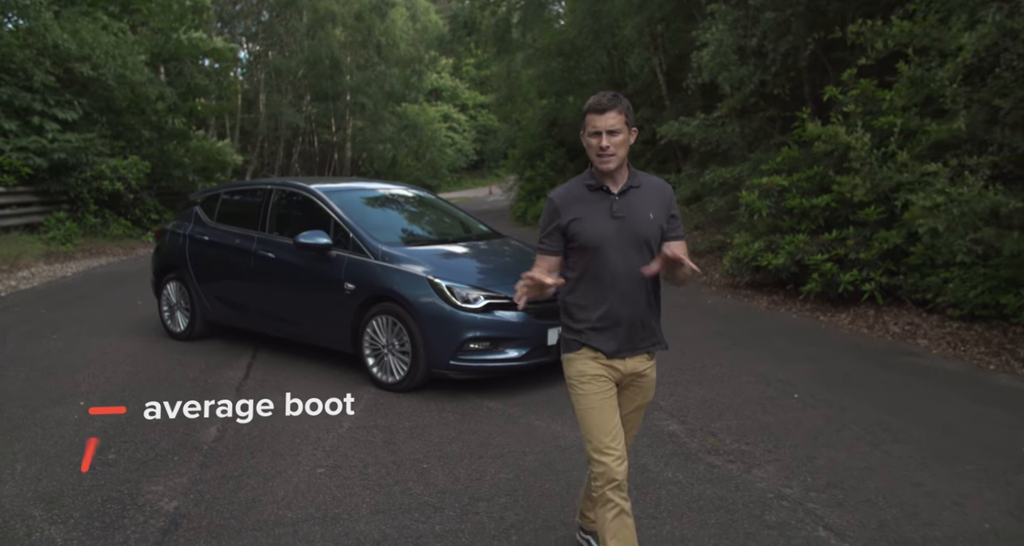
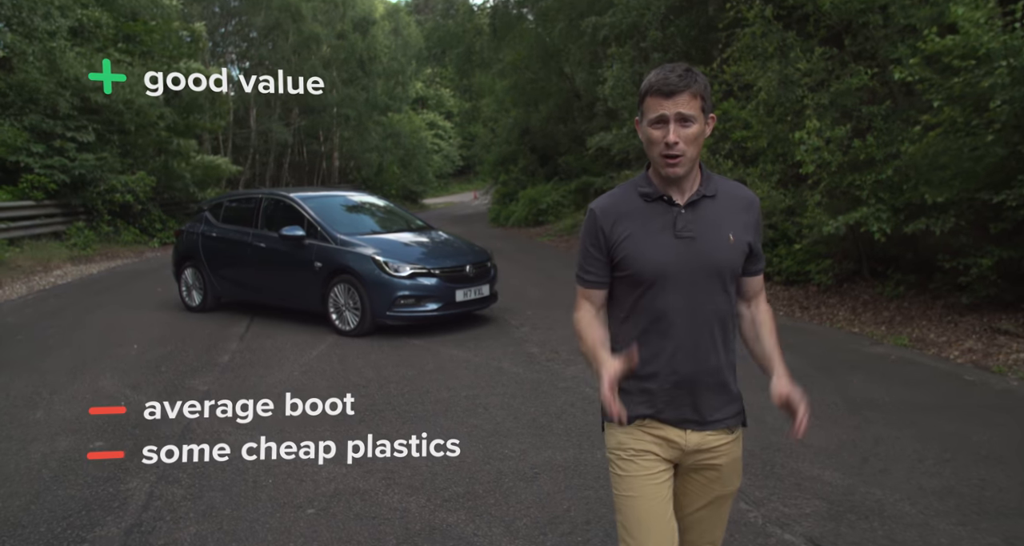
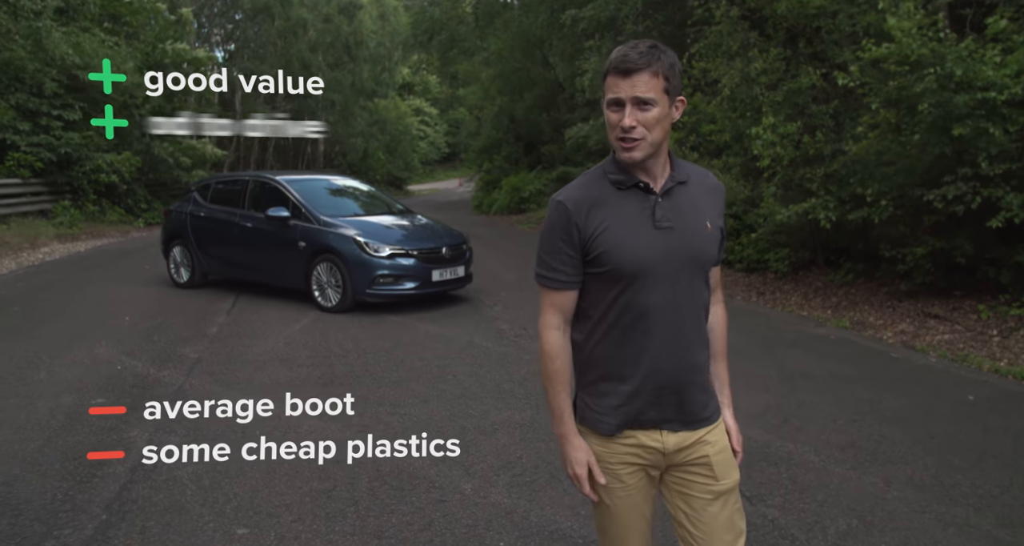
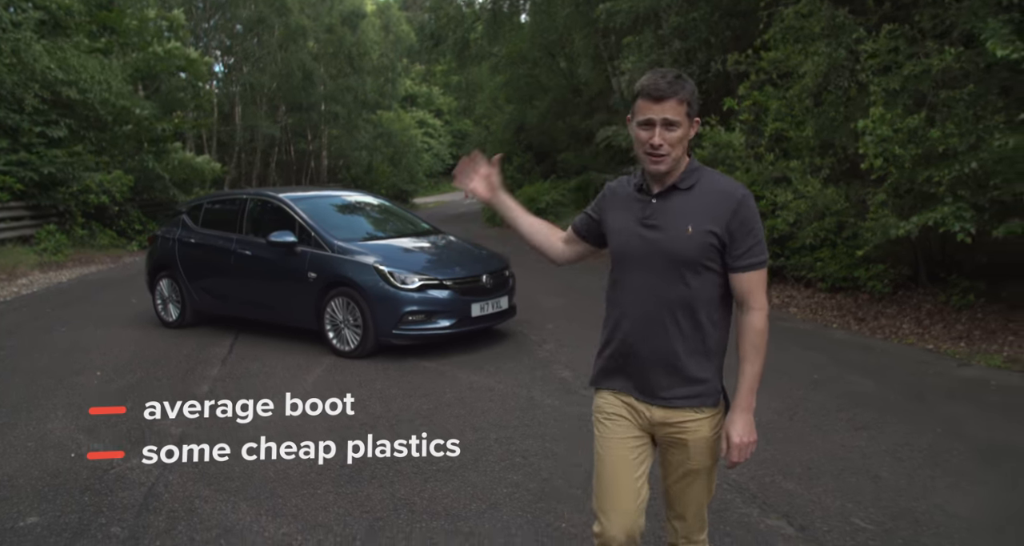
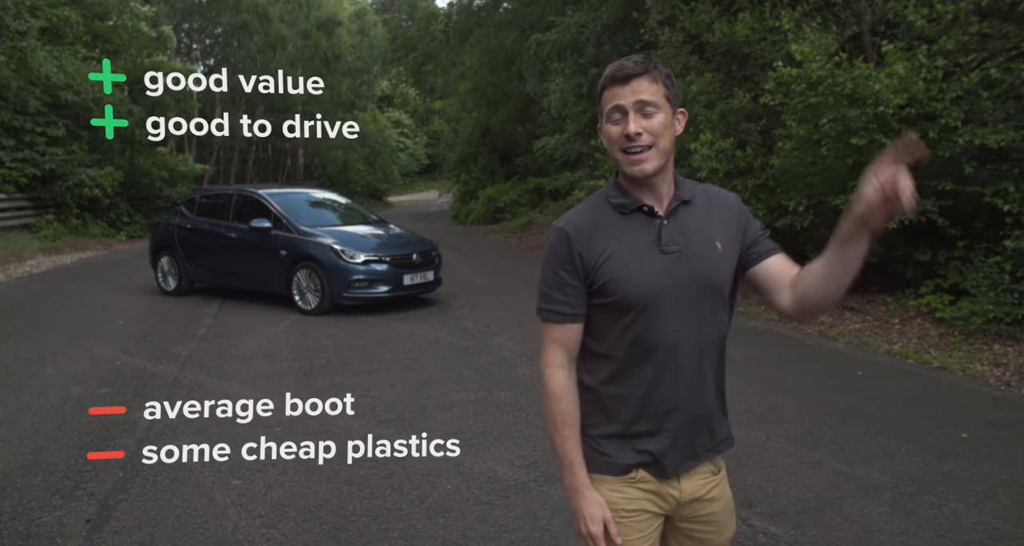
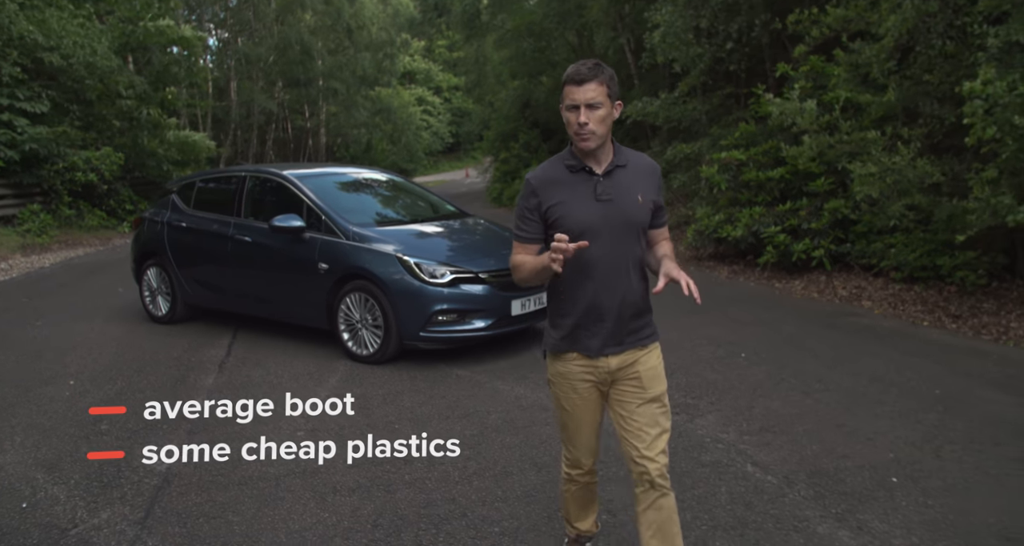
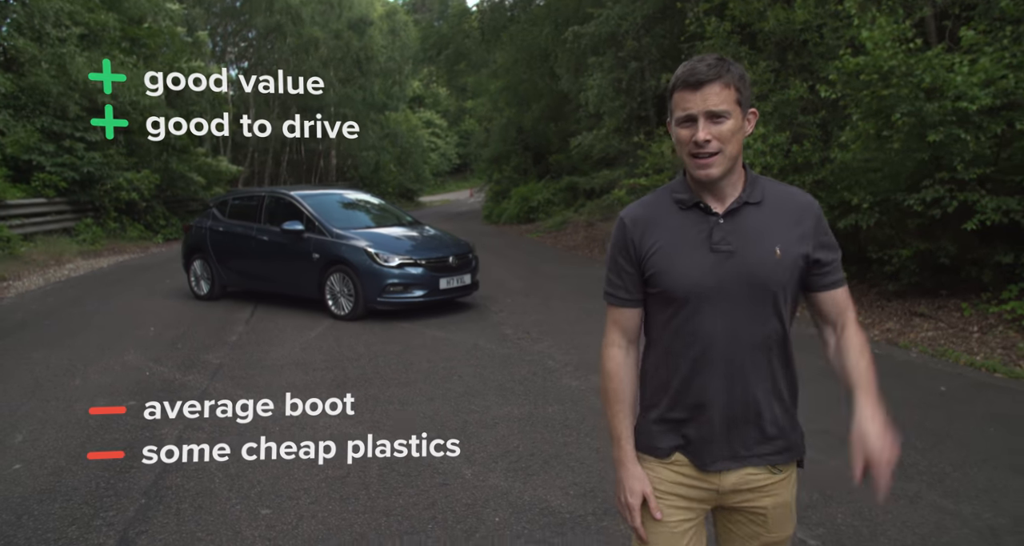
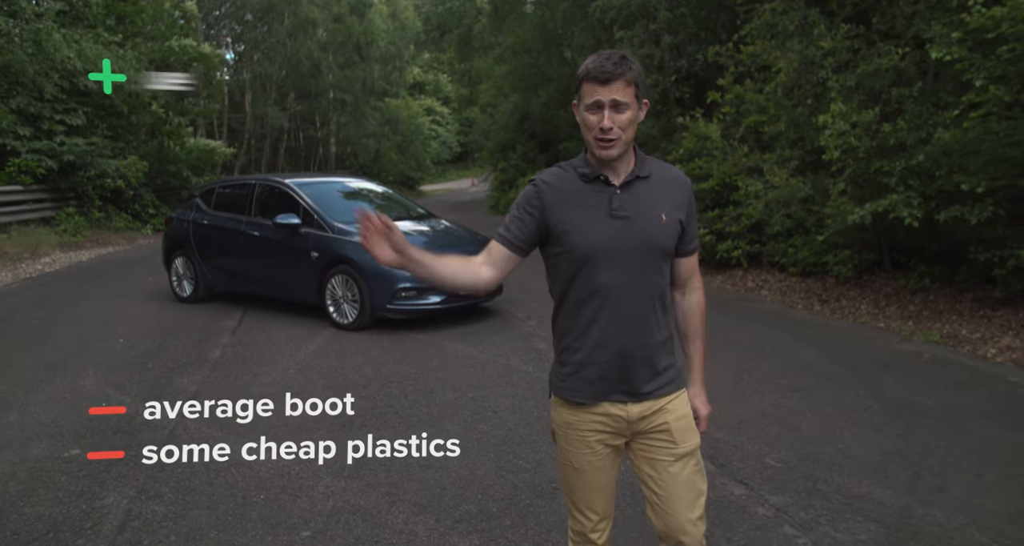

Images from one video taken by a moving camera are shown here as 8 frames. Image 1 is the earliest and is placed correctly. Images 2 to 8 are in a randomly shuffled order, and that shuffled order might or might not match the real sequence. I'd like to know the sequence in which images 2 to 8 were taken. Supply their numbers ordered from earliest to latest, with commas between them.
6, 4, 8, 2, 3, 7, 5
